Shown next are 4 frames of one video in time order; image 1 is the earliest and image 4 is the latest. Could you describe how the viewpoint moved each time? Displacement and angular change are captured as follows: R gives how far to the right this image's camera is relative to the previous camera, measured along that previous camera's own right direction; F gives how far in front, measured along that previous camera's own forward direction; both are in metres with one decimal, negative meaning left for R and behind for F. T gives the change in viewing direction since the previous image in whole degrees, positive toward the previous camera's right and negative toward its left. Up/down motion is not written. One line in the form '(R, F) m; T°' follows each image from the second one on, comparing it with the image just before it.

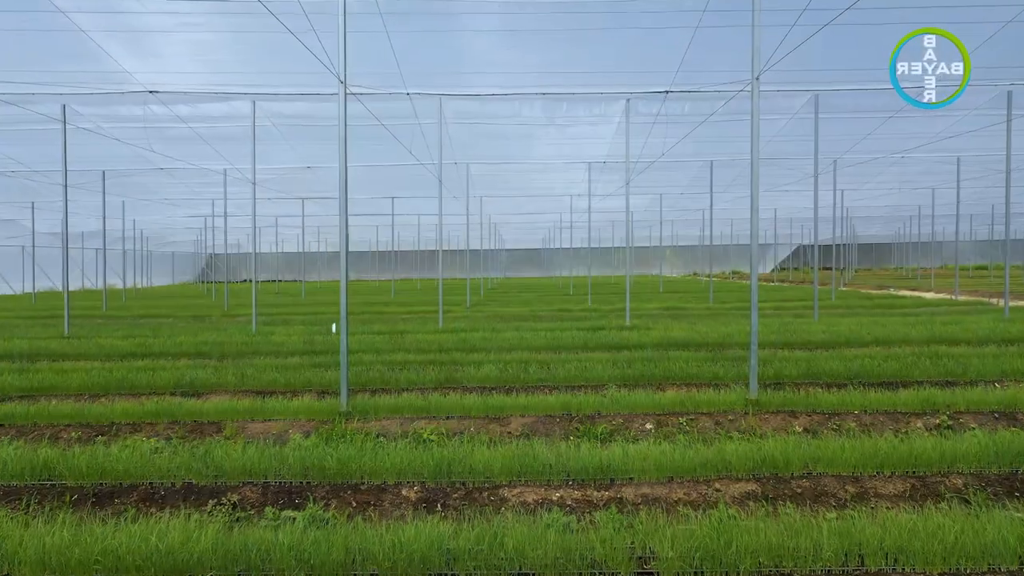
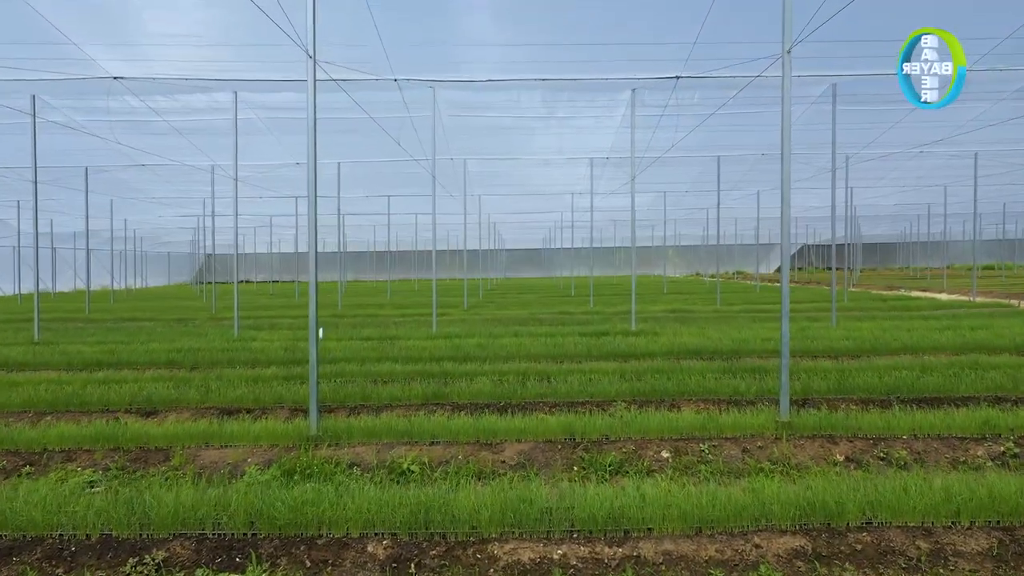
(0.0, +0.9) m; 0°
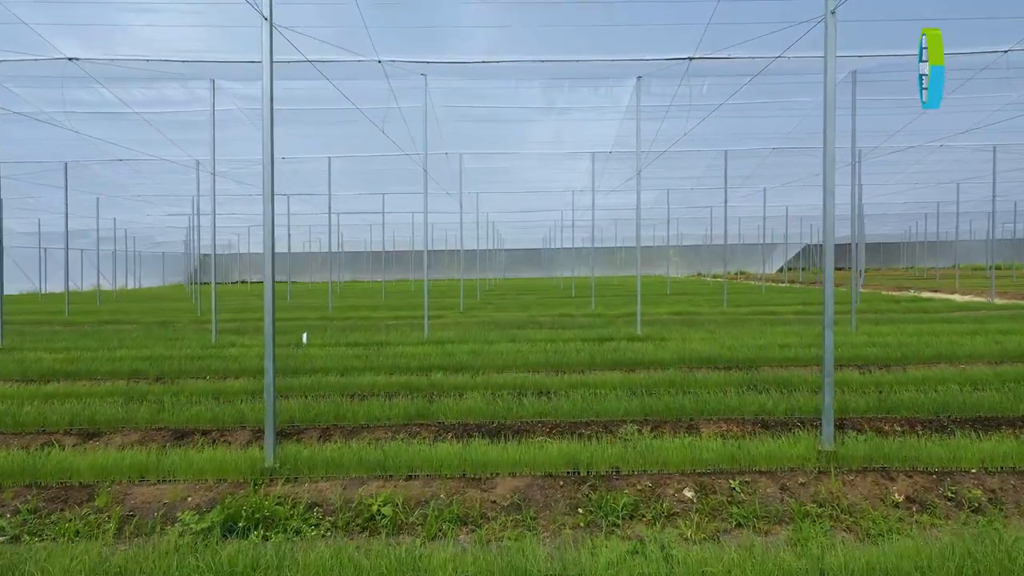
(0.0, +0.9) m; 0°
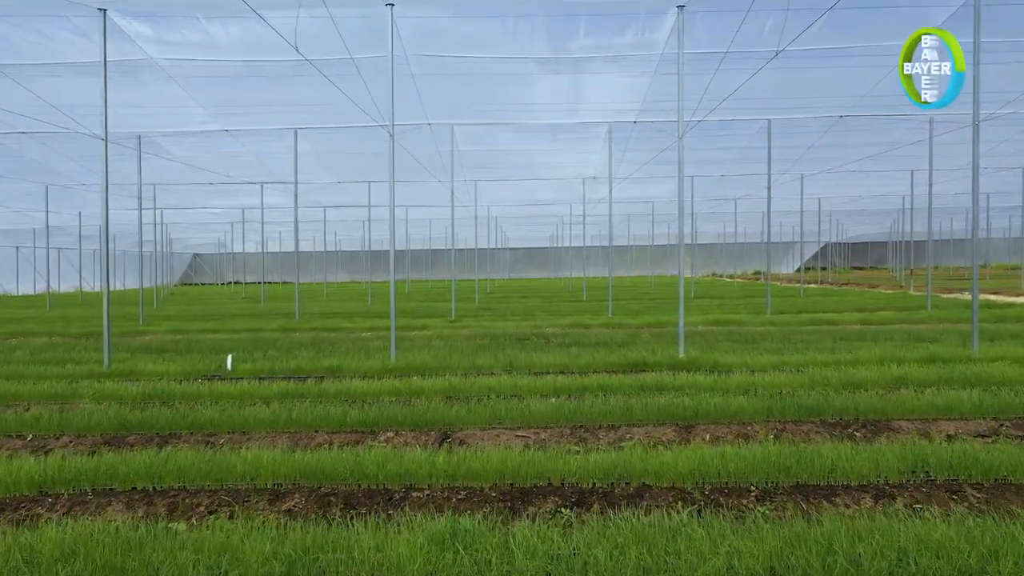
(+0.1, +3.4) m; 0°
